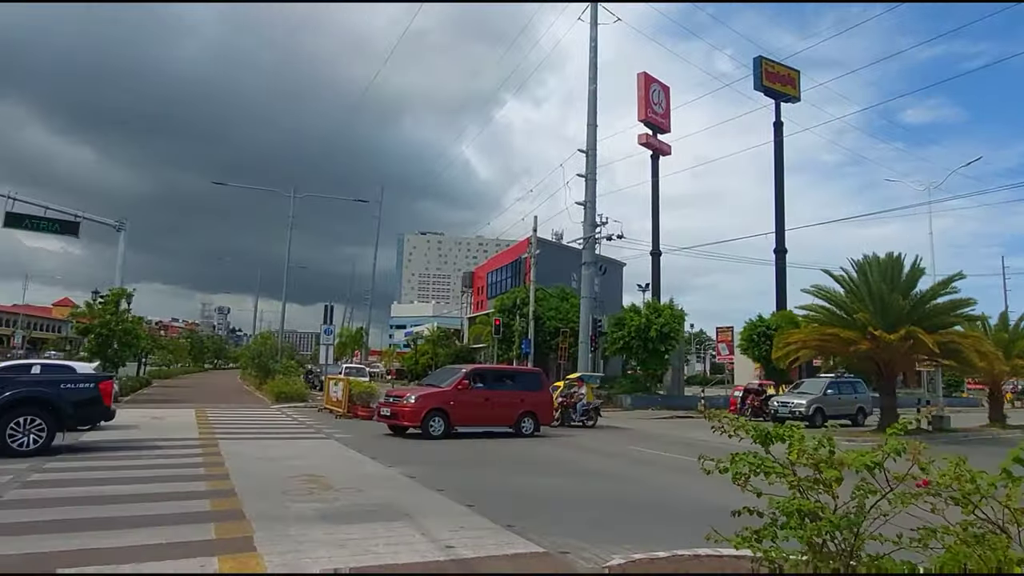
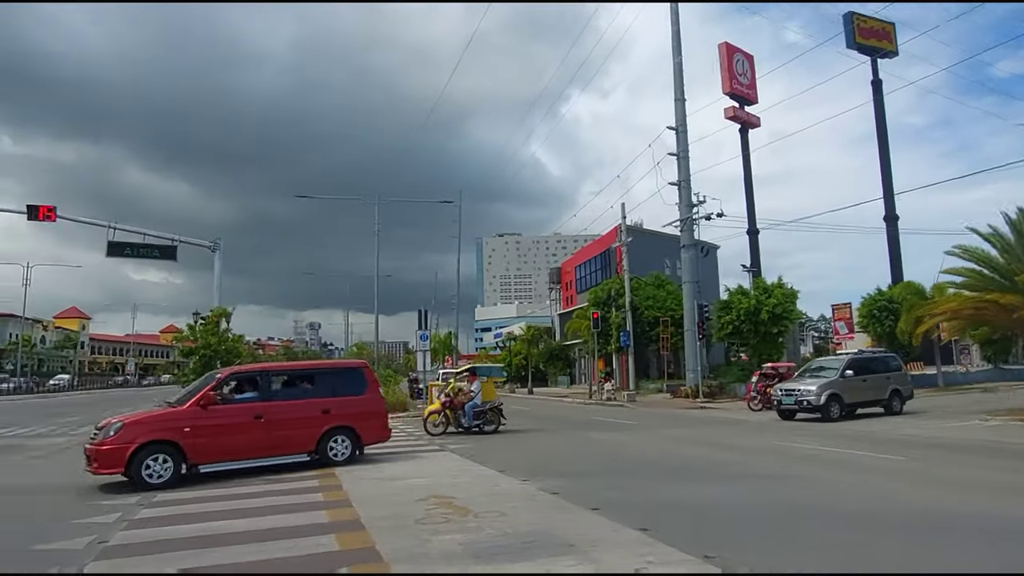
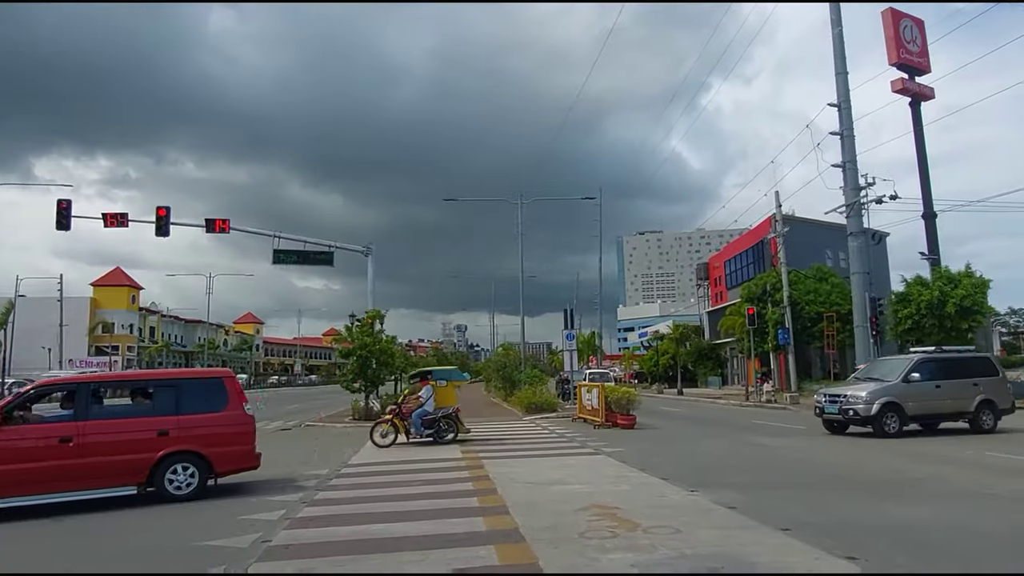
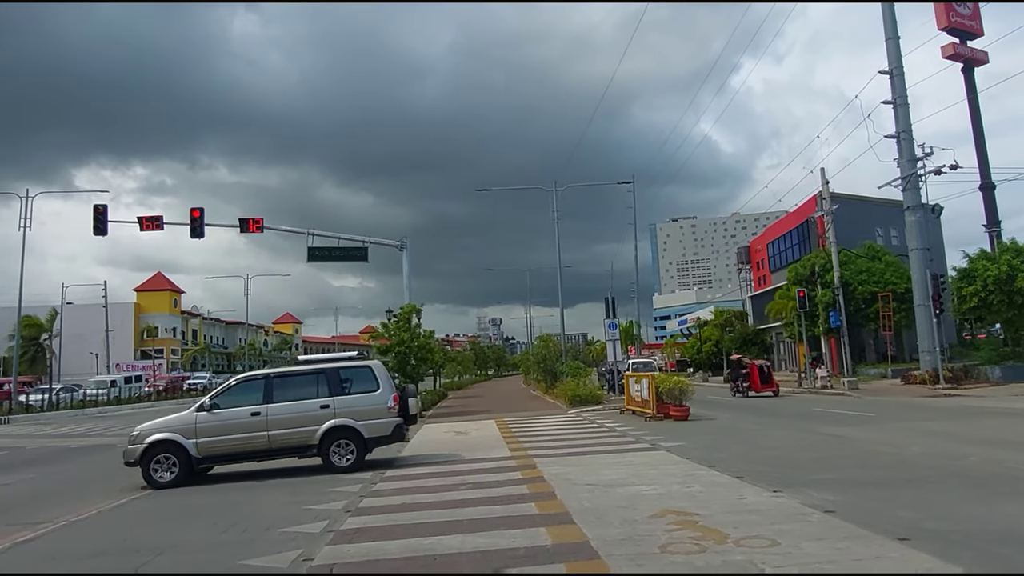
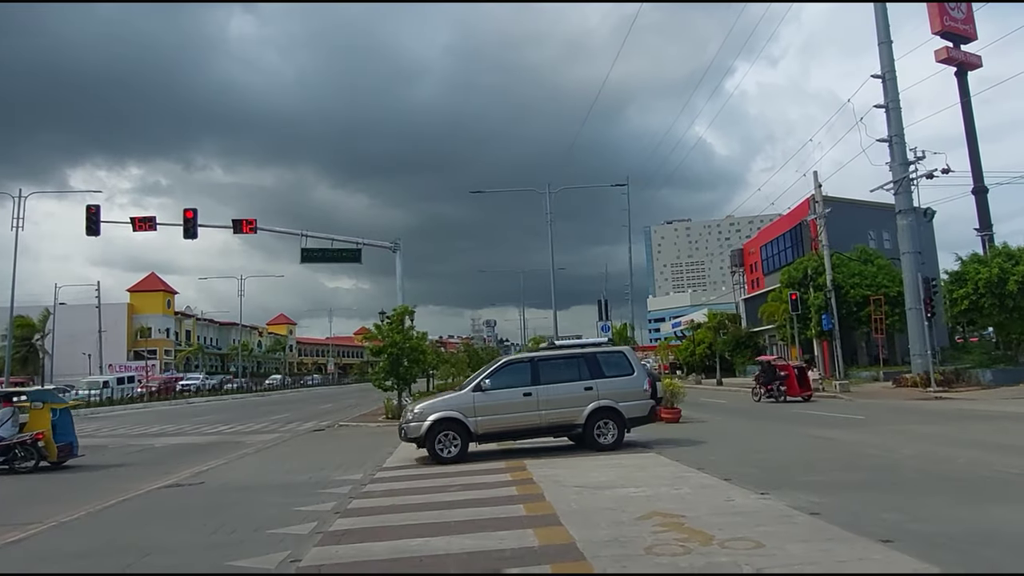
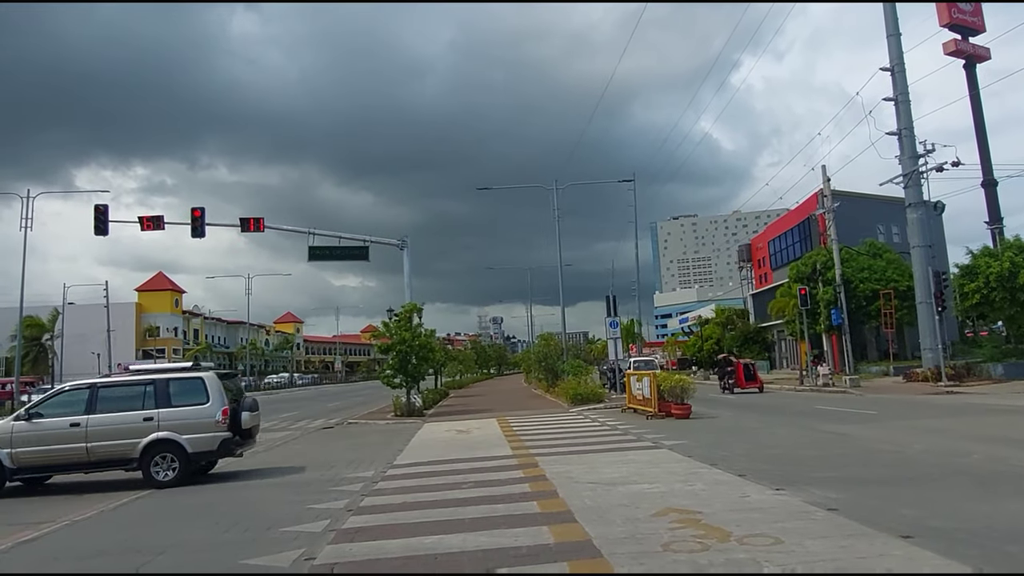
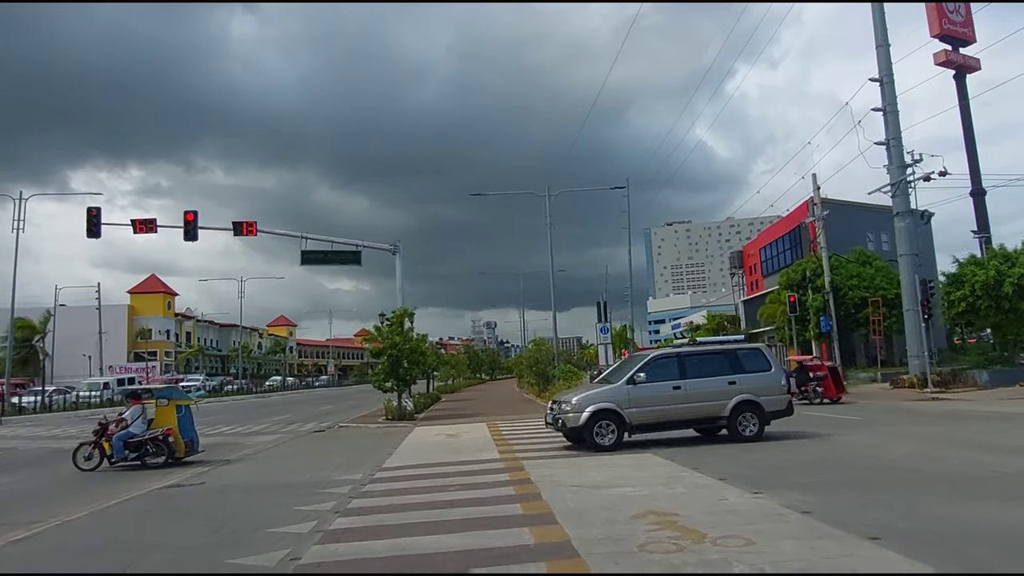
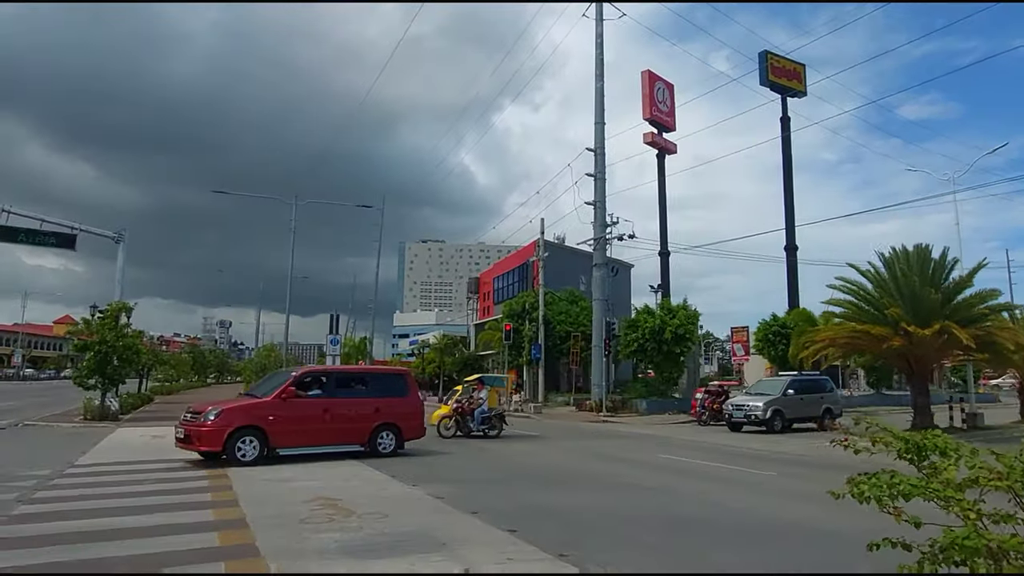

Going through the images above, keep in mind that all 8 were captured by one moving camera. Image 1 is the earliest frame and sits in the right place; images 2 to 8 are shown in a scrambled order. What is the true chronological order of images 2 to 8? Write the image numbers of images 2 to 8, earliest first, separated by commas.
8, 2, 3, 7, 5, 4, 6
